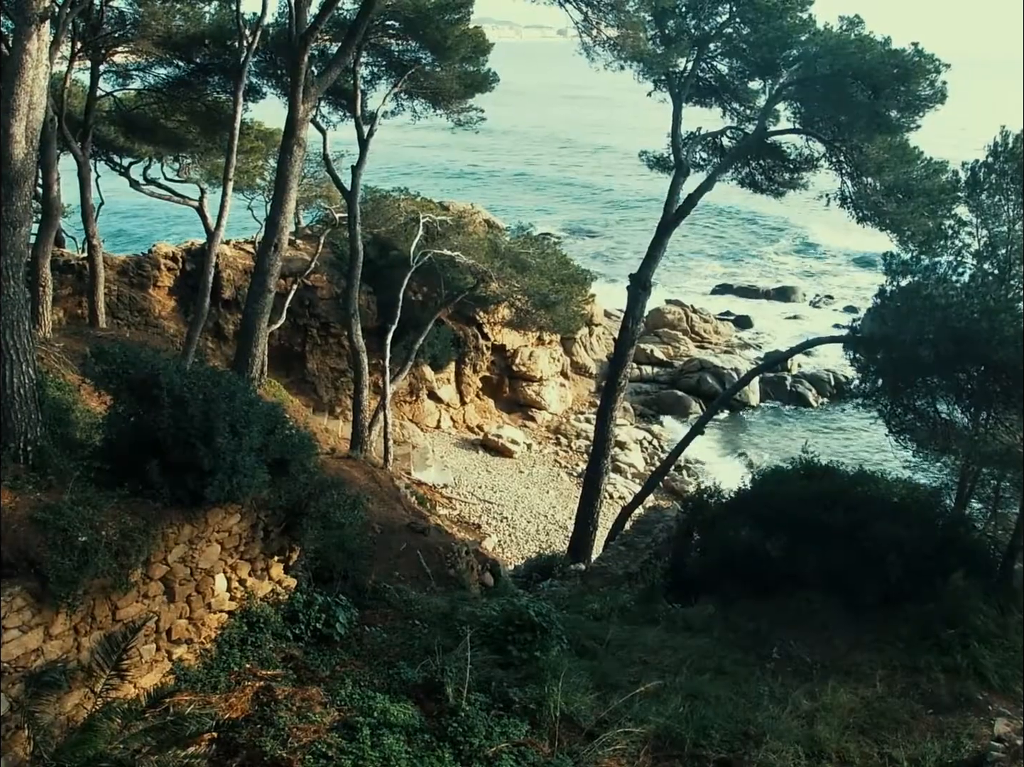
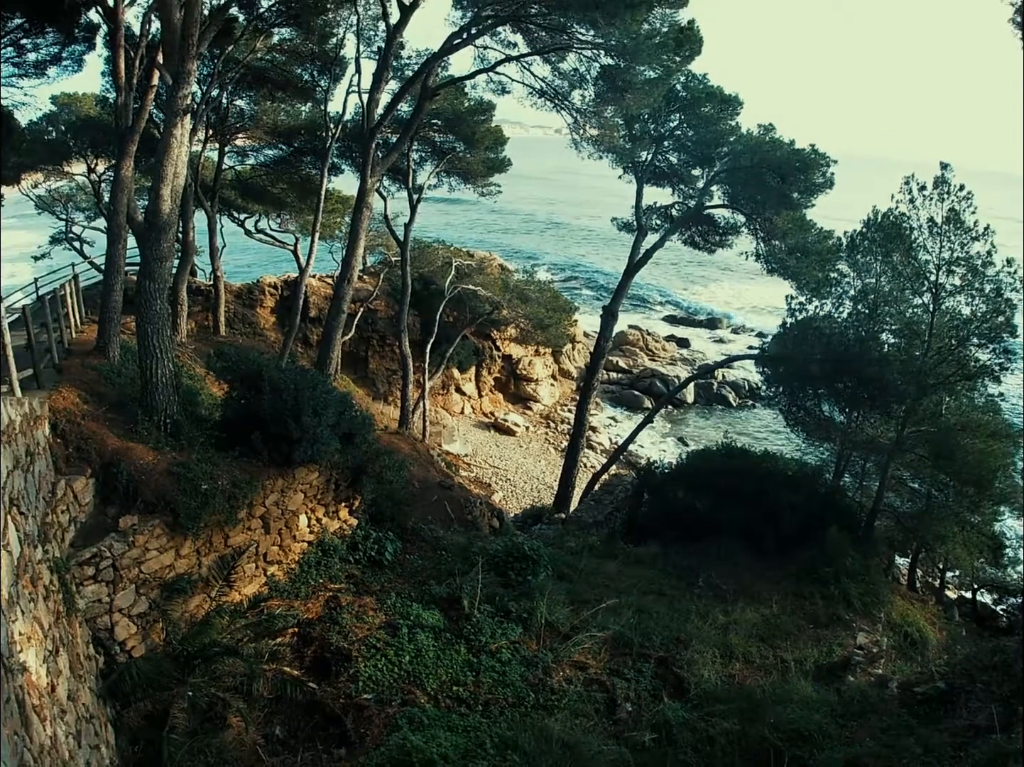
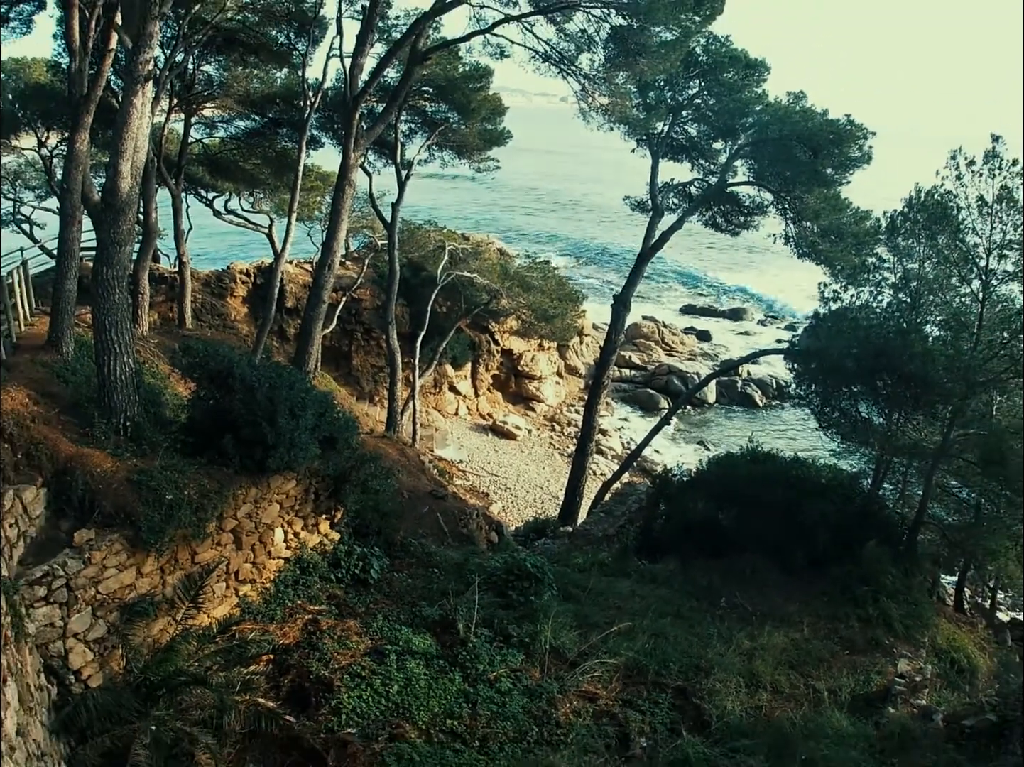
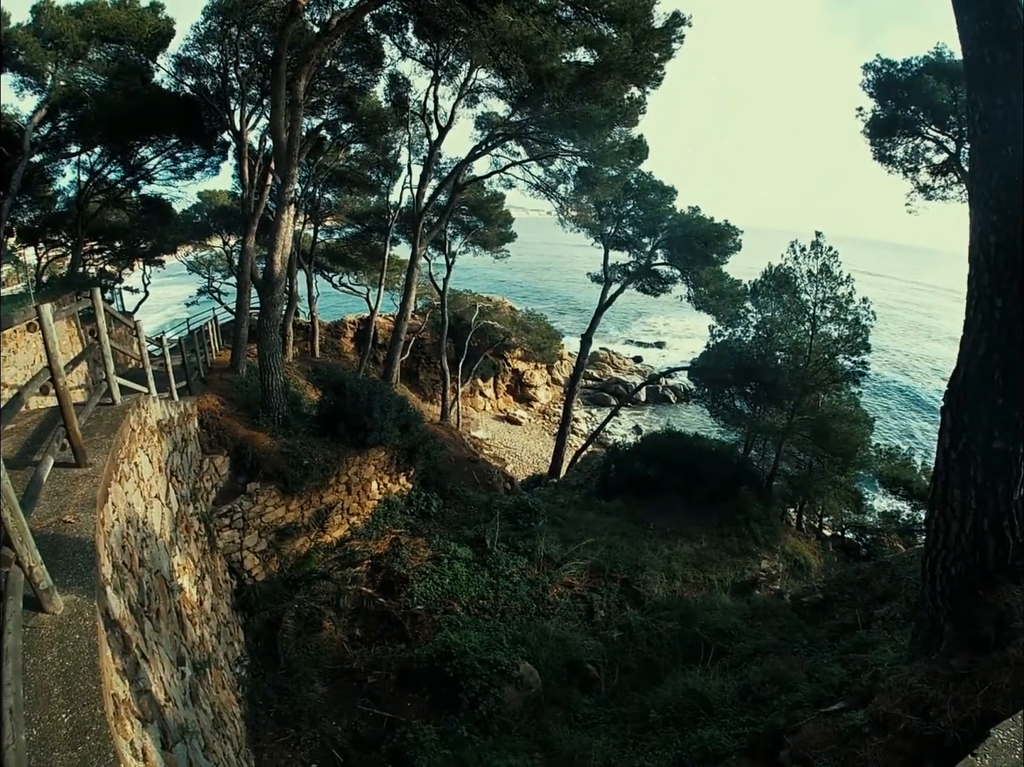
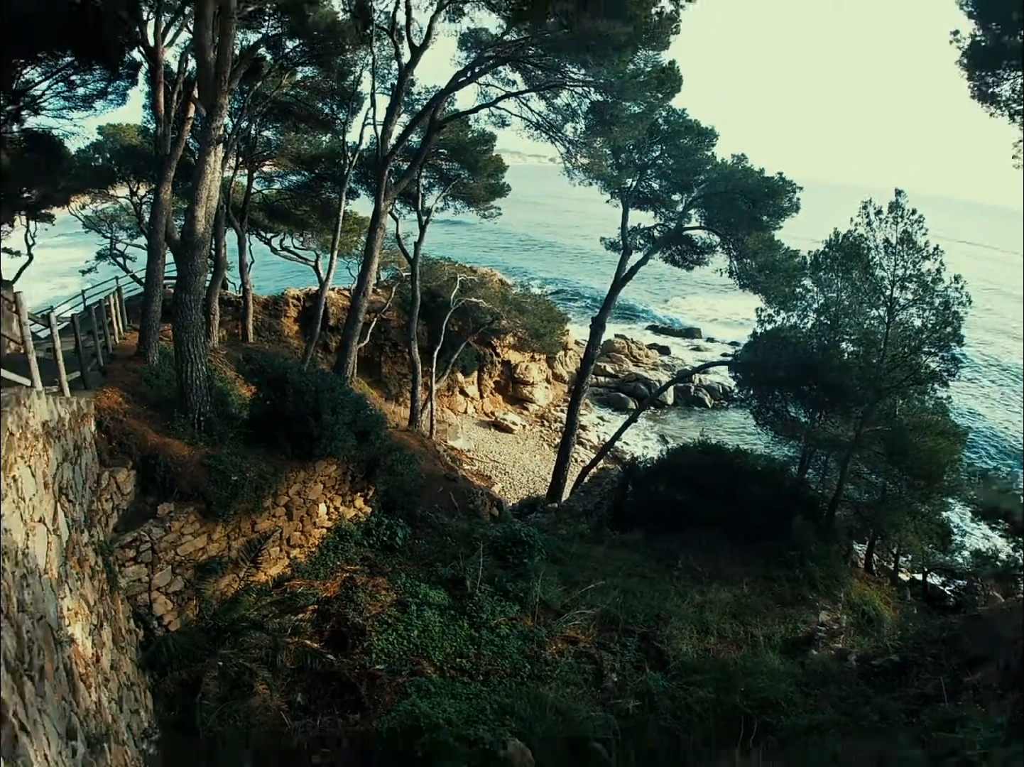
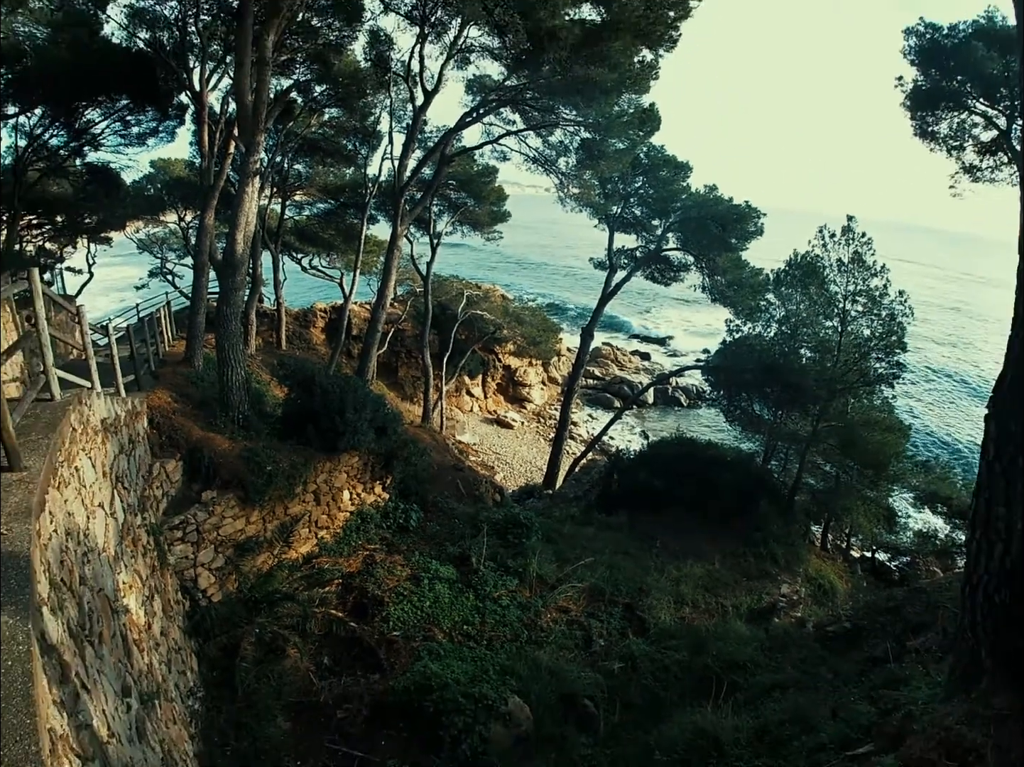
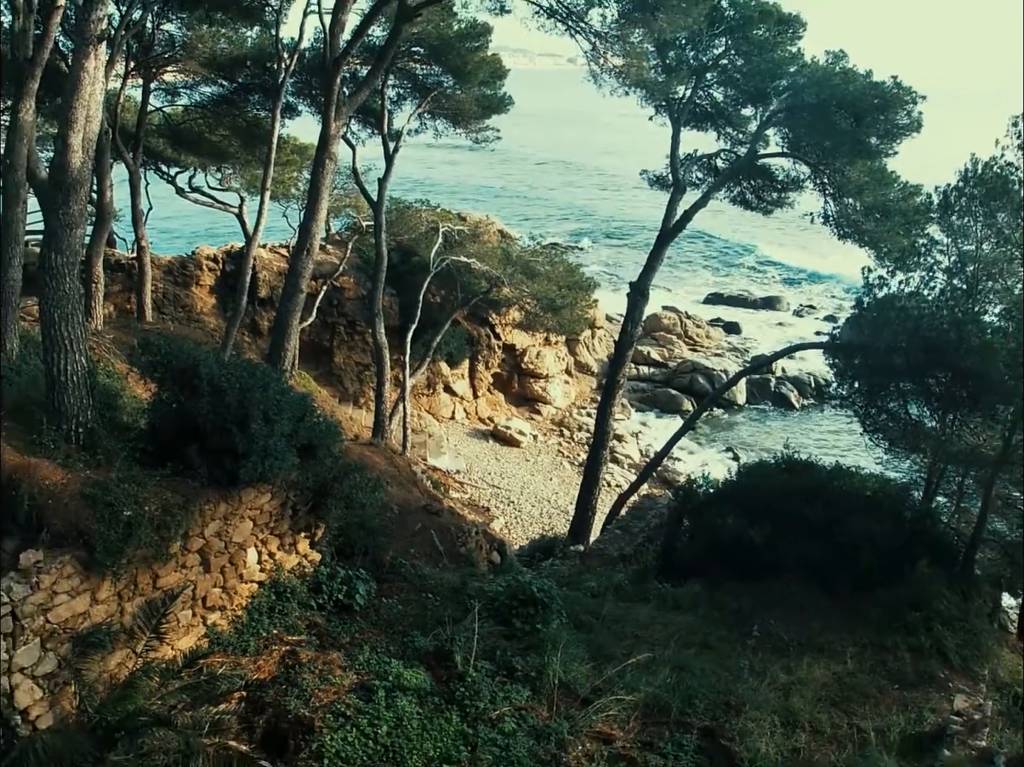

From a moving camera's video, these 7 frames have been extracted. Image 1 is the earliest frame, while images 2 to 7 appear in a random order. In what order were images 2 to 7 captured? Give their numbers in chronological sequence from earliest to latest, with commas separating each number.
7, 3, 2, 5, 6, 4
